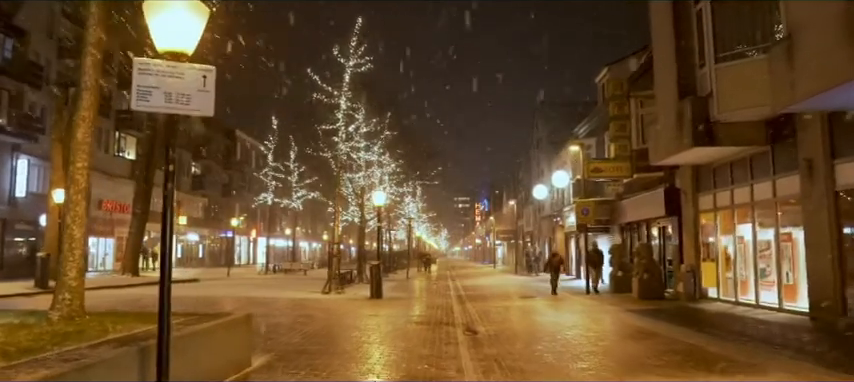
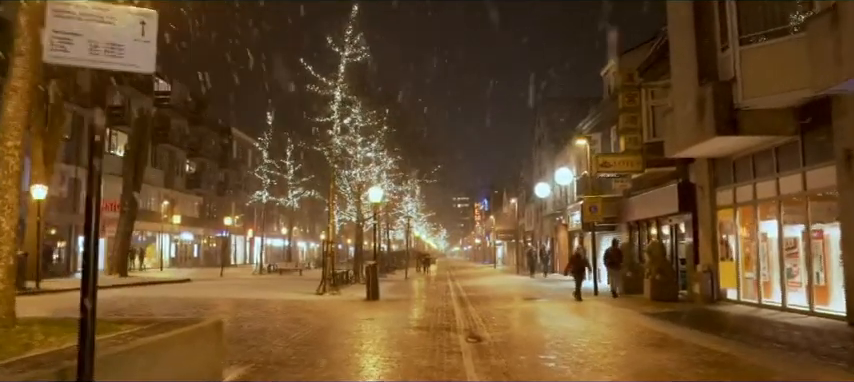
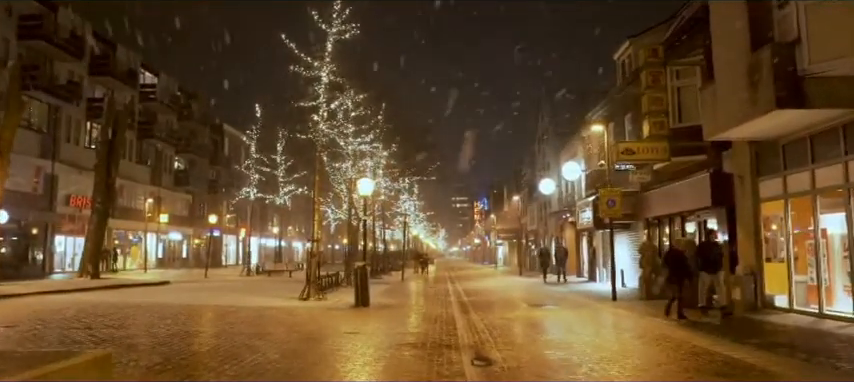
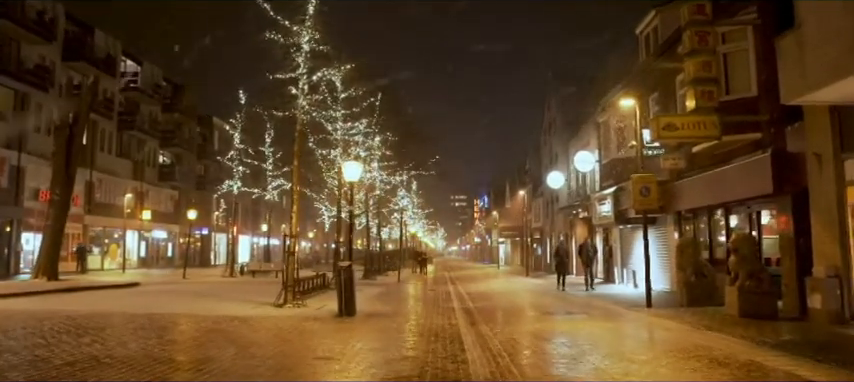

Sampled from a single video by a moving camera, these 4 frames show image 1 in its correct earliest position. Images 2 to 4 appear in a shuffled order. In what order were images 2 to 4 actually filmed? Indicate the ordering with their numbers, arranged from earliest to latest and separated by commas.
2, 3, 4
